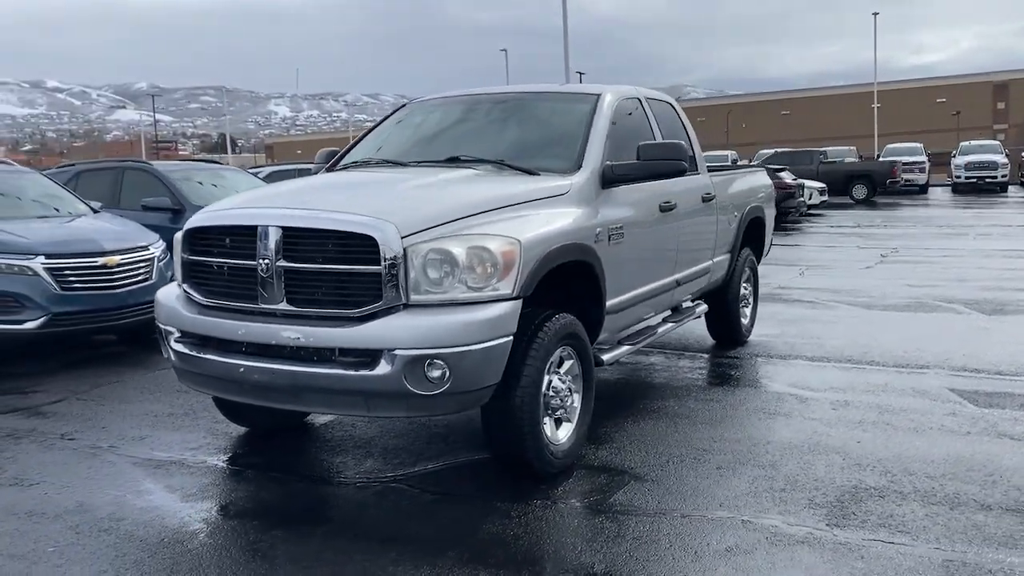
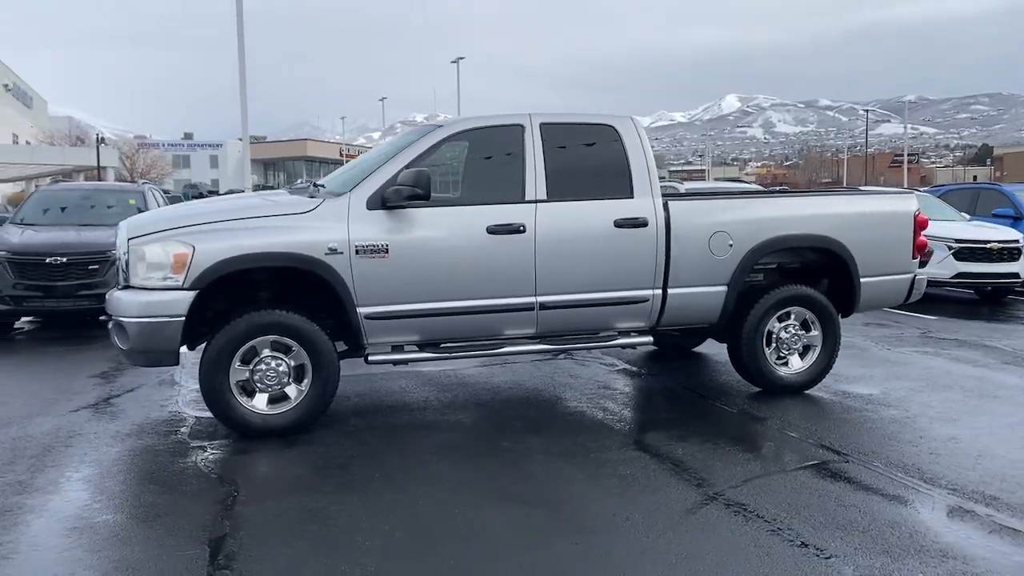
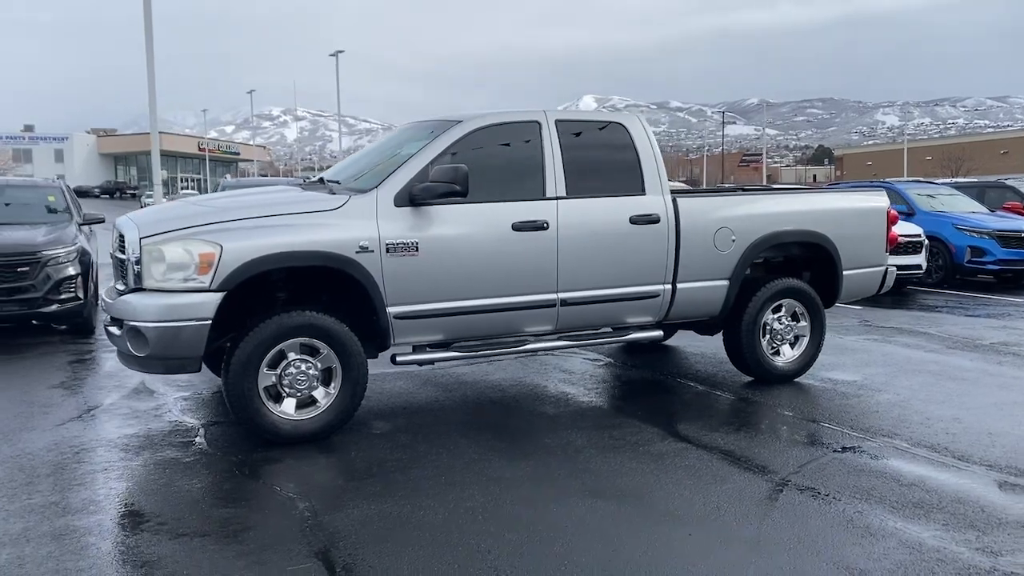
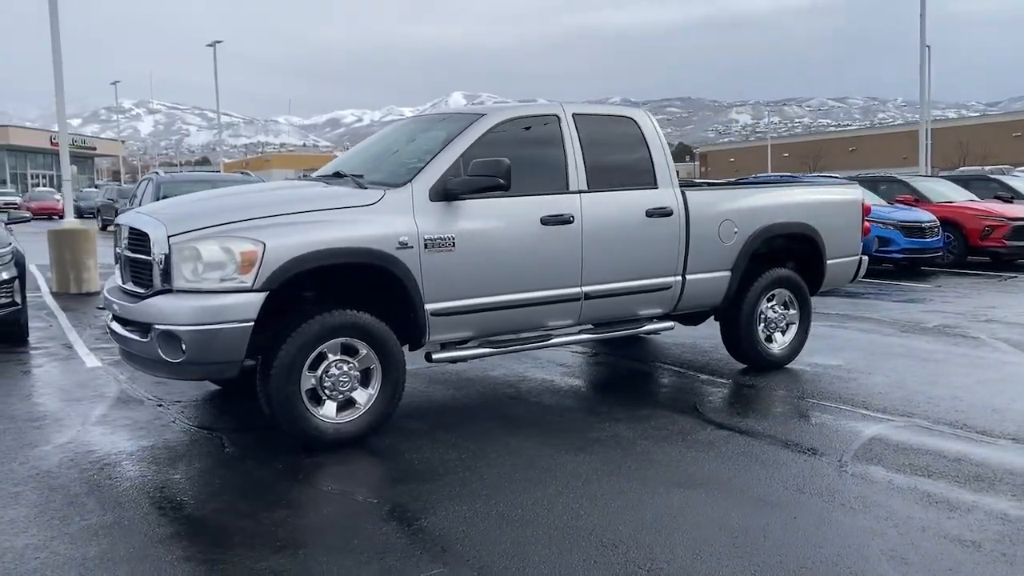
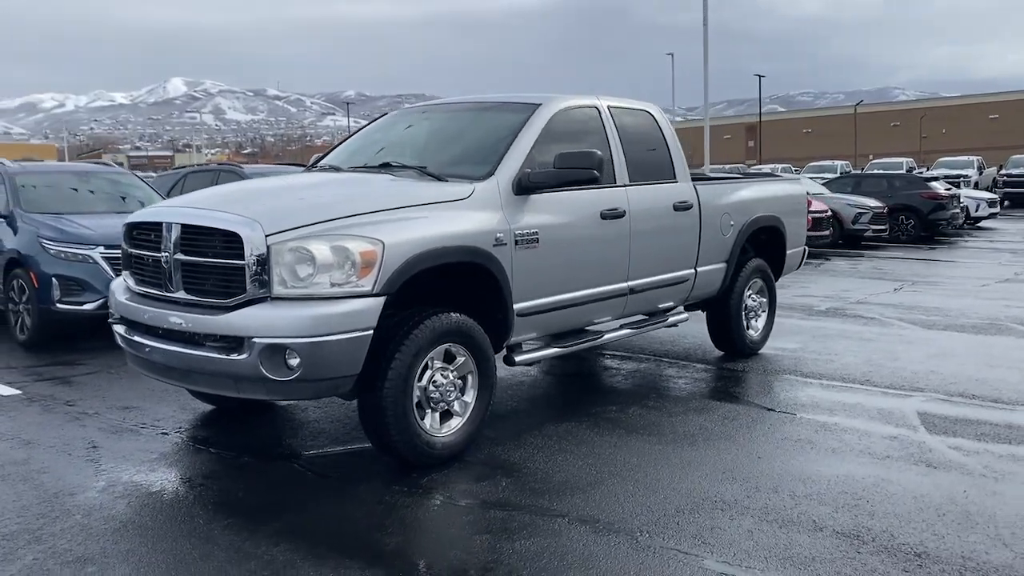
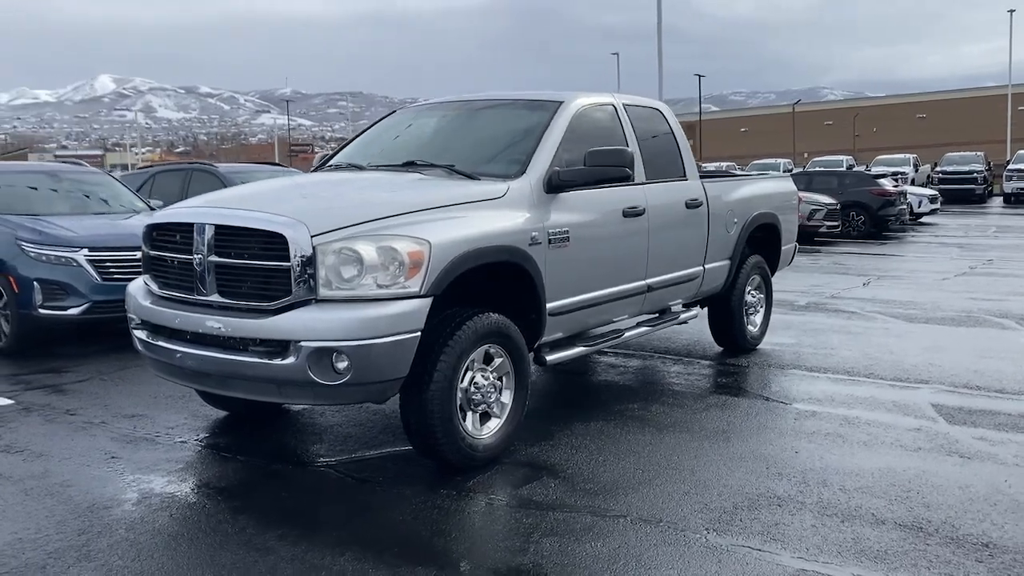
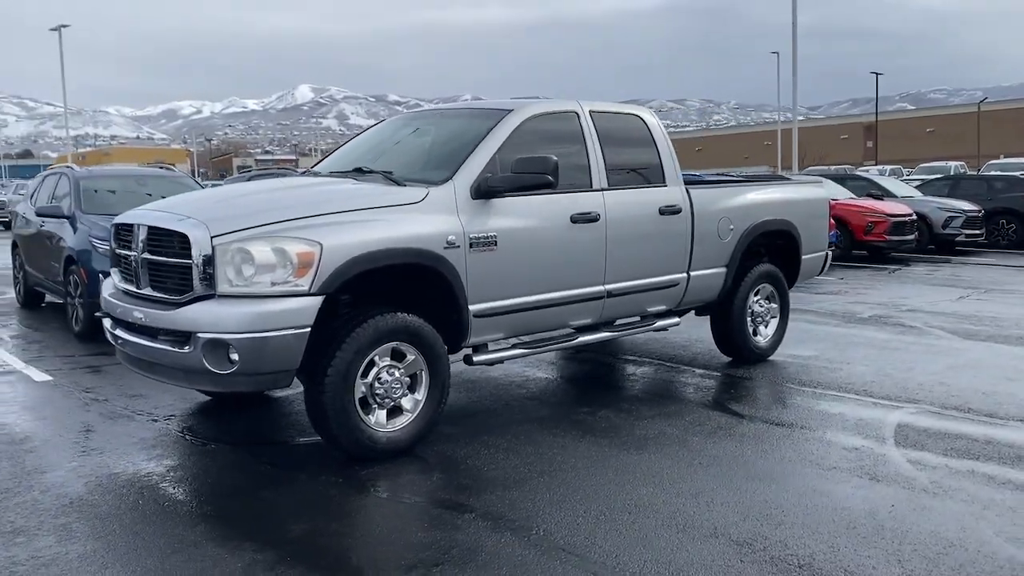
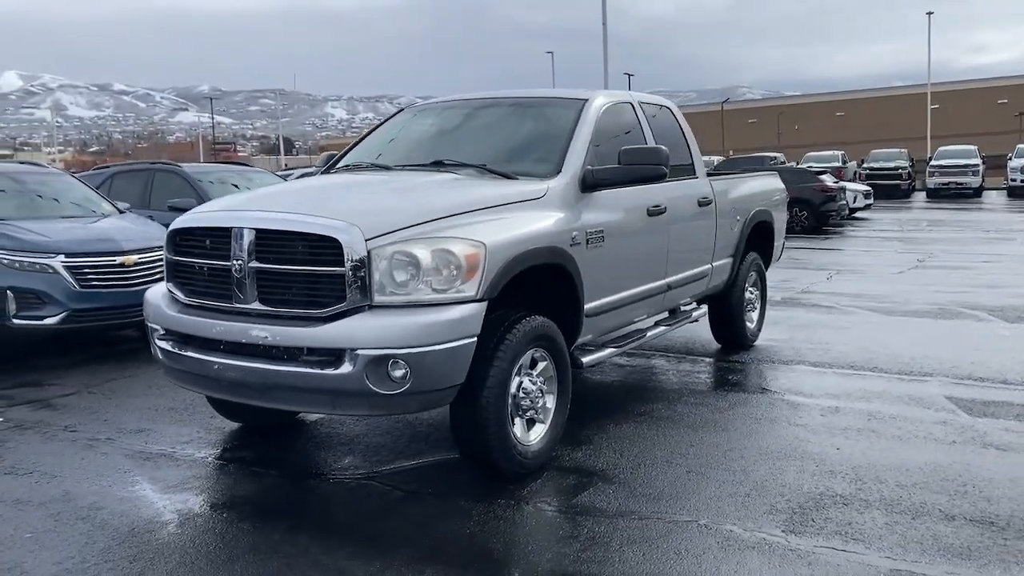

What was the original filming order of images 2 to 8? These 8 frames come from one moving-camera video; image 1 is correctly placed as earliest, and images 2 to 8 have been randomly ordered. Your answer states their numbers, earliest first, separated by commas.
8, 6, 5, 7, 4, 3, 2
